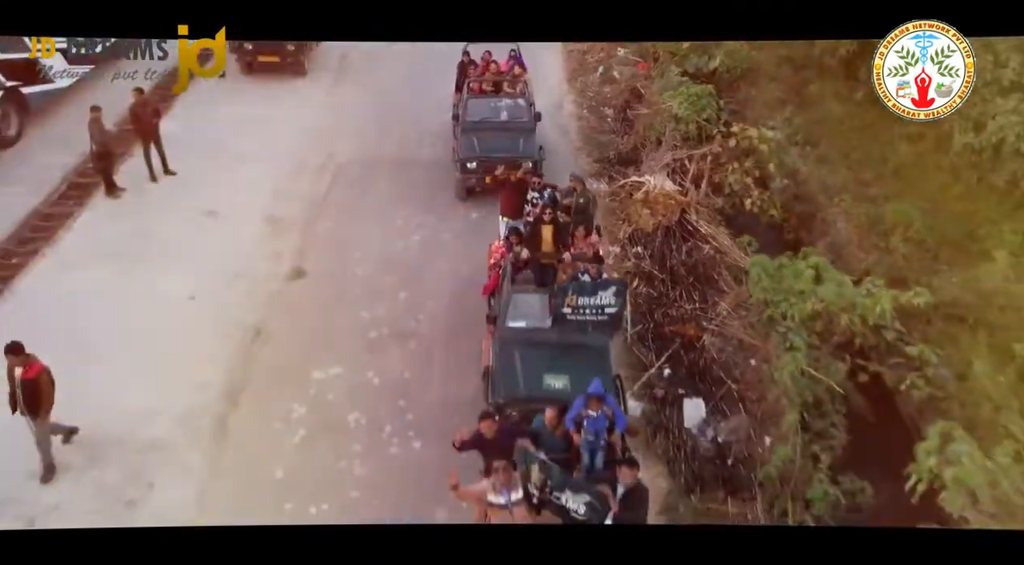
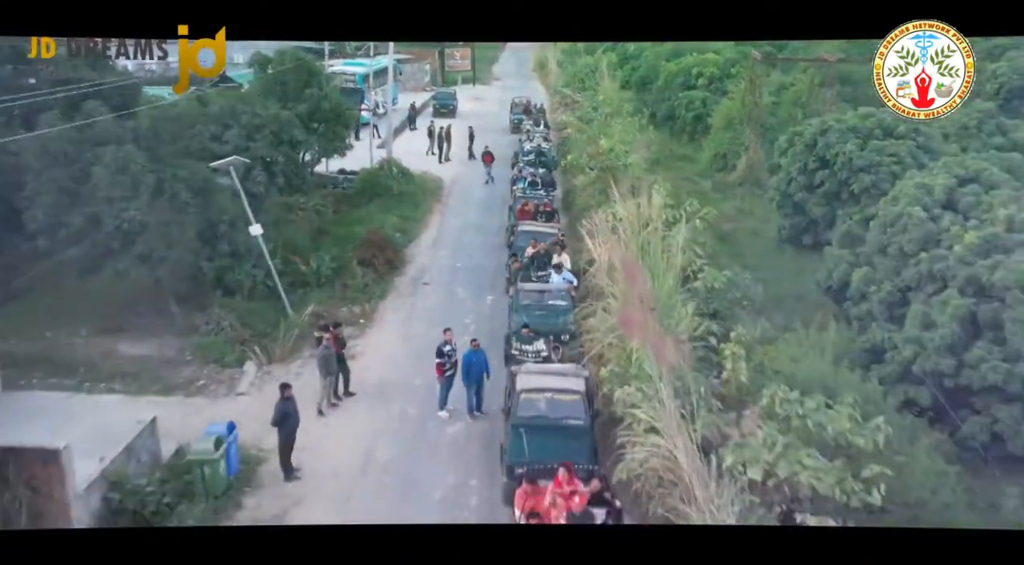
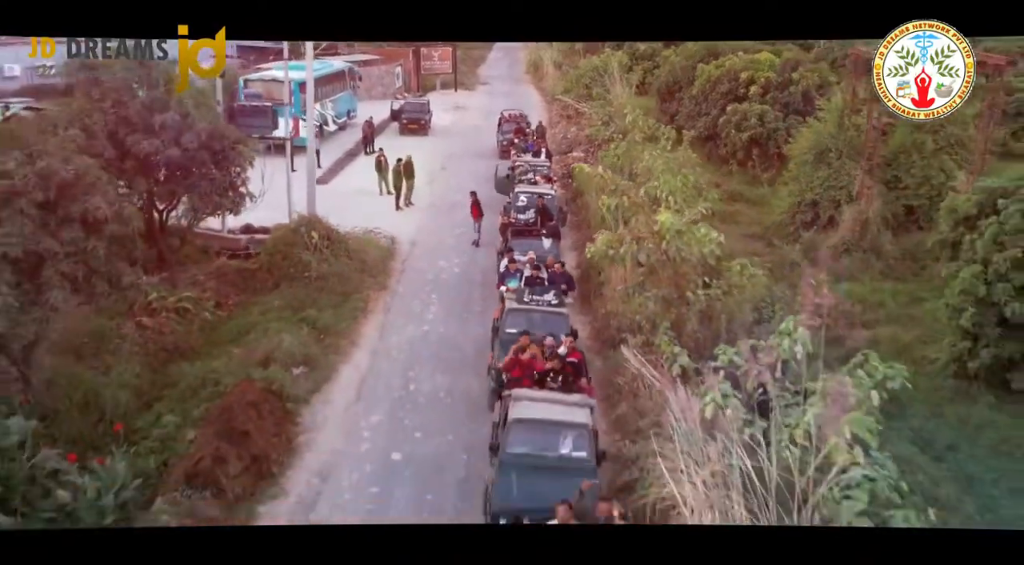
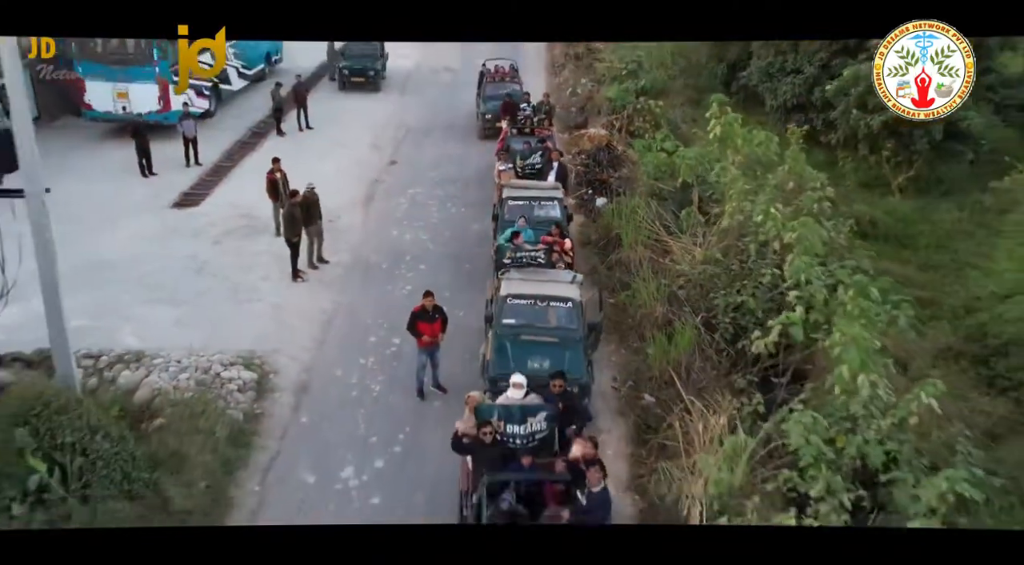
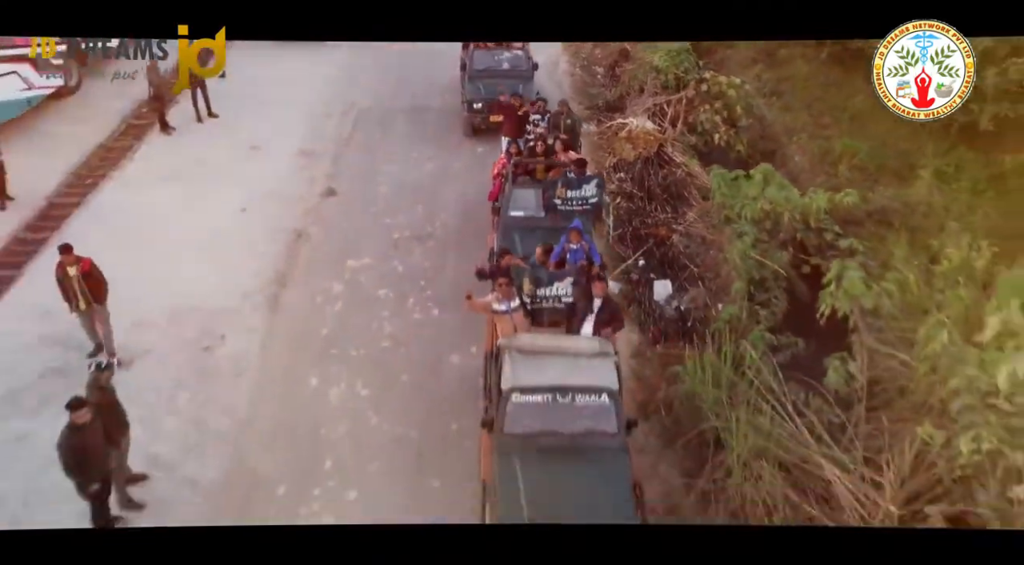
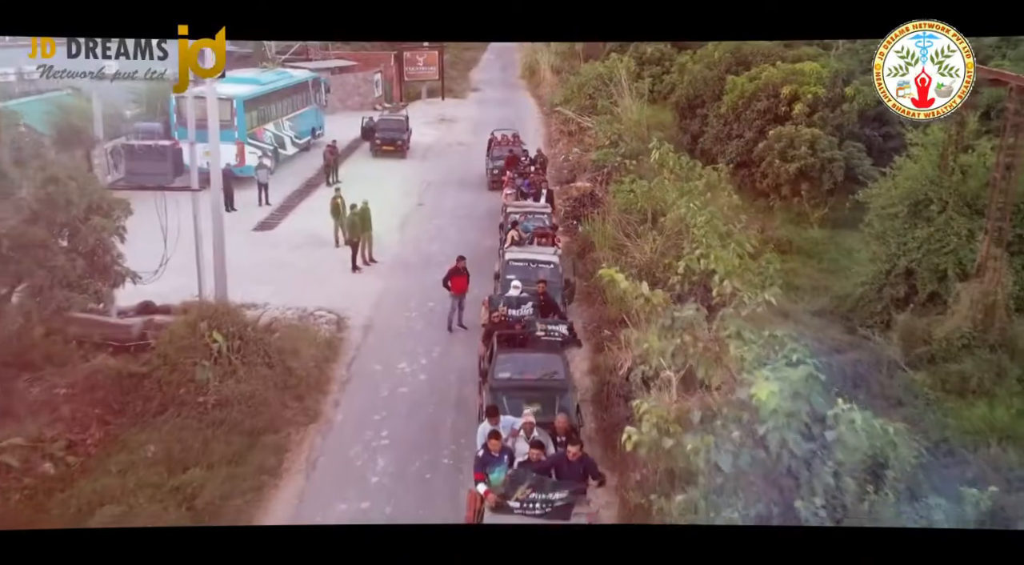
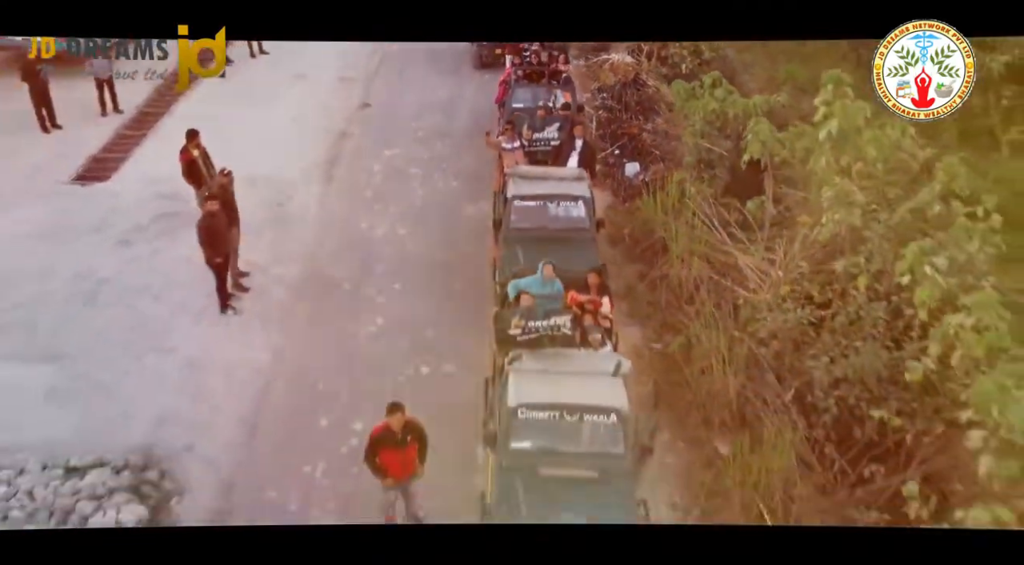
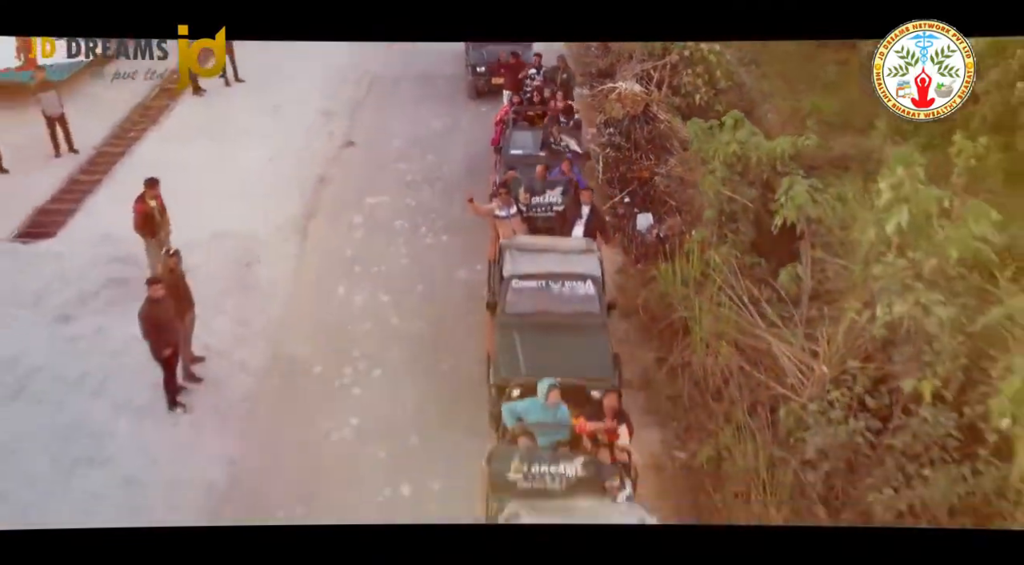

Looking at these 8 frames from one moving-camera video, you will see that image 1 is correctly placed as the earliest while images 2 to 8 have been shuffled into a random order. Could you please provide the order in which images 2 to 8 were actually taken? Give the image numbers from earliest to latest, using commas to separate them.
5, 8, 7, 4, 6, 3, 2
